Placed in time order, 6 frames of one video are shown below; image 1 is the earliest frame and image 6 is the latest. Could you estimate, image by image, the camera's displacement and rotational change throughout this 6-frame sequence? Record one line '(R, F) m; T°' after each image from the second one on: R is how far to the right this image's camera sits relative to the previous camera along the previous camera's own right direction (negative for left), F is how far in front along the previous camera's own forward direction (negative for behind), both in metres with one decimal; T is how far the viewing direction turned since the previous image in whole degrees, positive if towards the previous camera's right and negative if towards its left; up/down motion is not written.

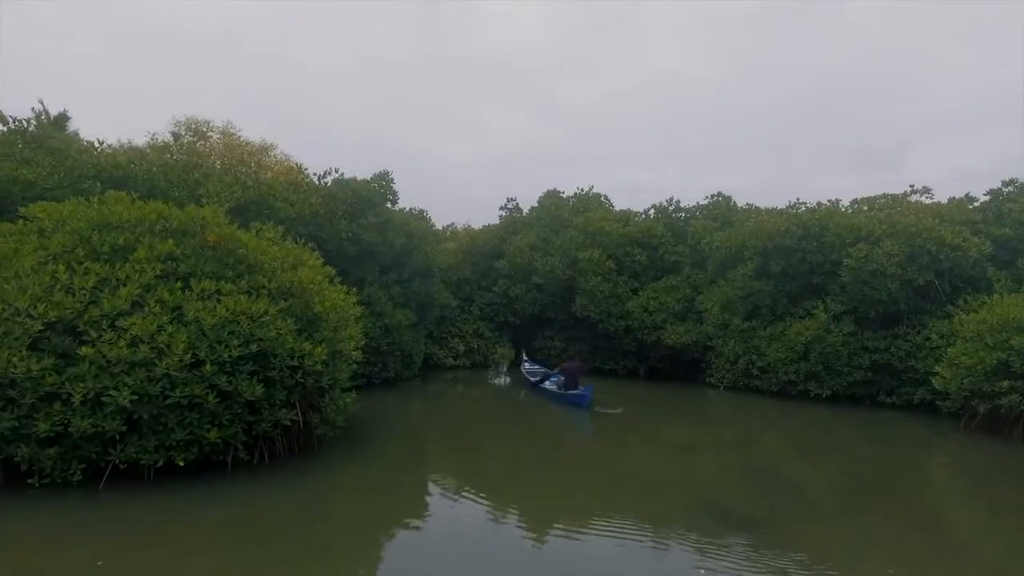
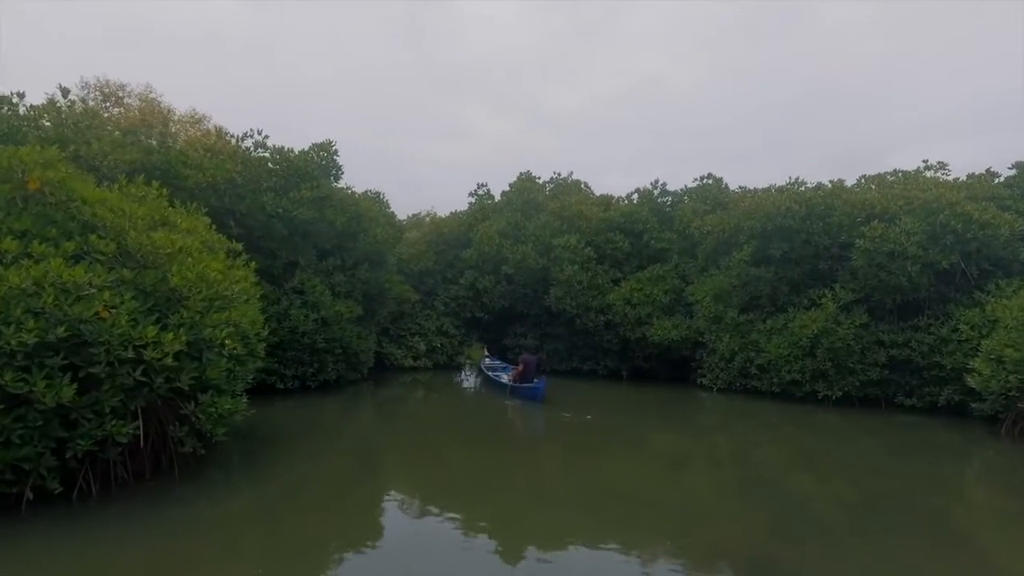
(+0.7, +3.0) m; +1°
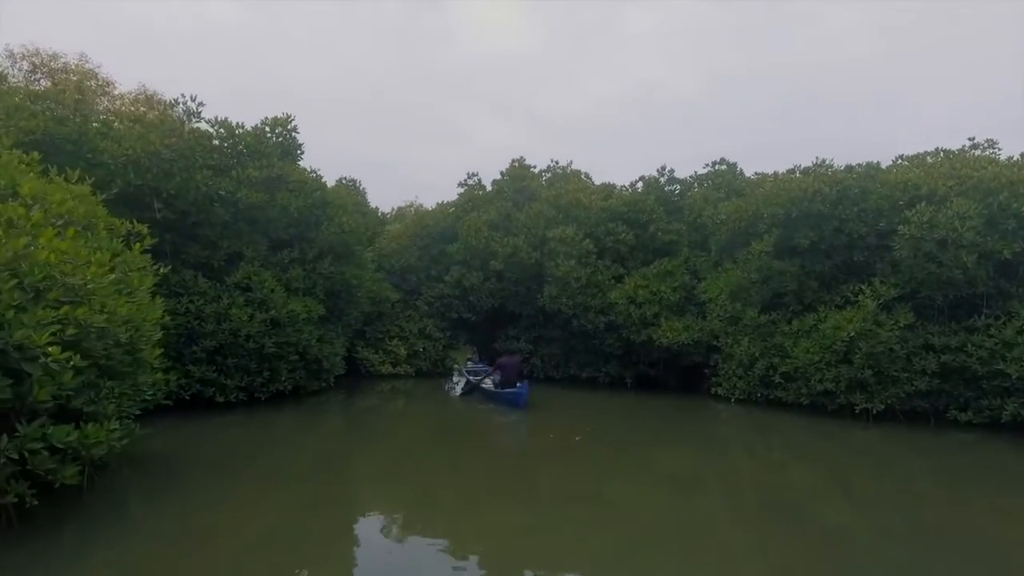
(+0.5, +2.6) m; -1°
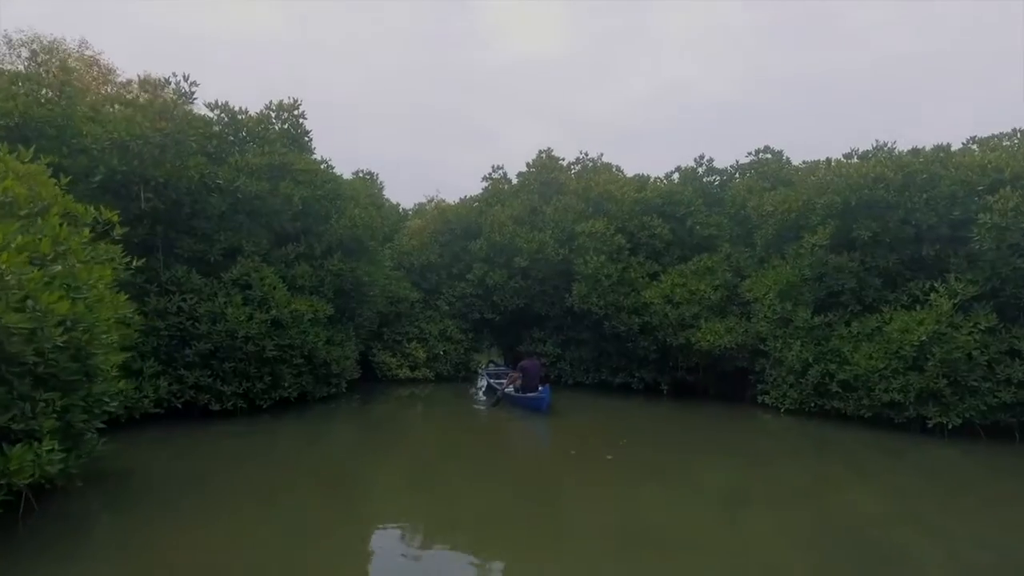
(+0.1, +1.5) m; -3°
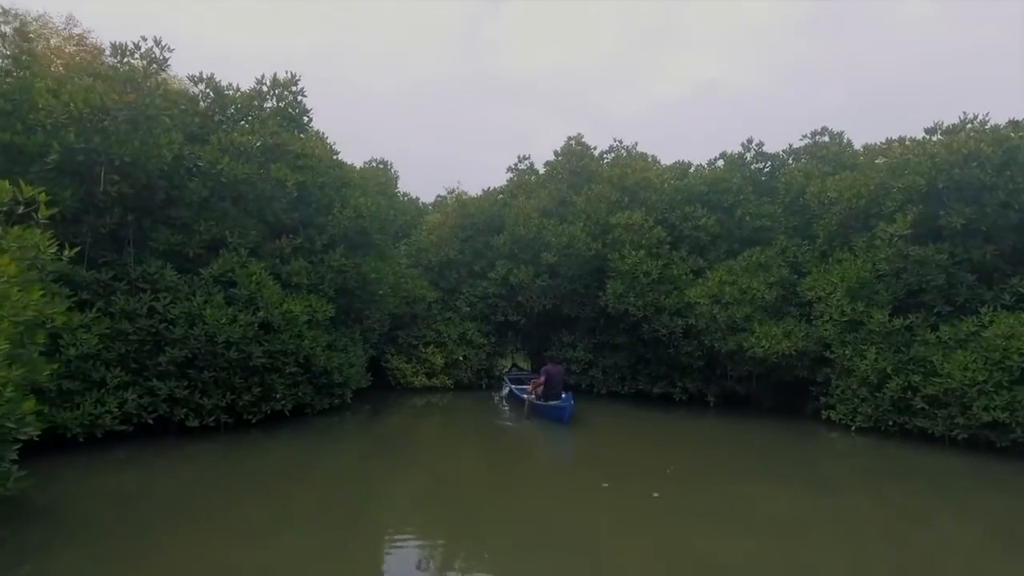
(+0.1, +2.0) m; -3°
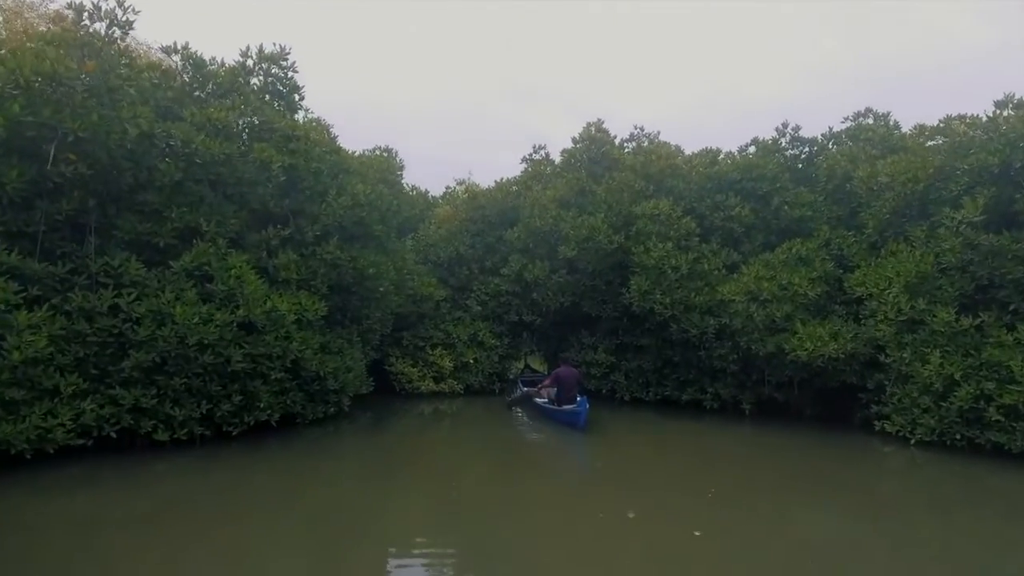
(+0.1, +1.5) m; -1°
